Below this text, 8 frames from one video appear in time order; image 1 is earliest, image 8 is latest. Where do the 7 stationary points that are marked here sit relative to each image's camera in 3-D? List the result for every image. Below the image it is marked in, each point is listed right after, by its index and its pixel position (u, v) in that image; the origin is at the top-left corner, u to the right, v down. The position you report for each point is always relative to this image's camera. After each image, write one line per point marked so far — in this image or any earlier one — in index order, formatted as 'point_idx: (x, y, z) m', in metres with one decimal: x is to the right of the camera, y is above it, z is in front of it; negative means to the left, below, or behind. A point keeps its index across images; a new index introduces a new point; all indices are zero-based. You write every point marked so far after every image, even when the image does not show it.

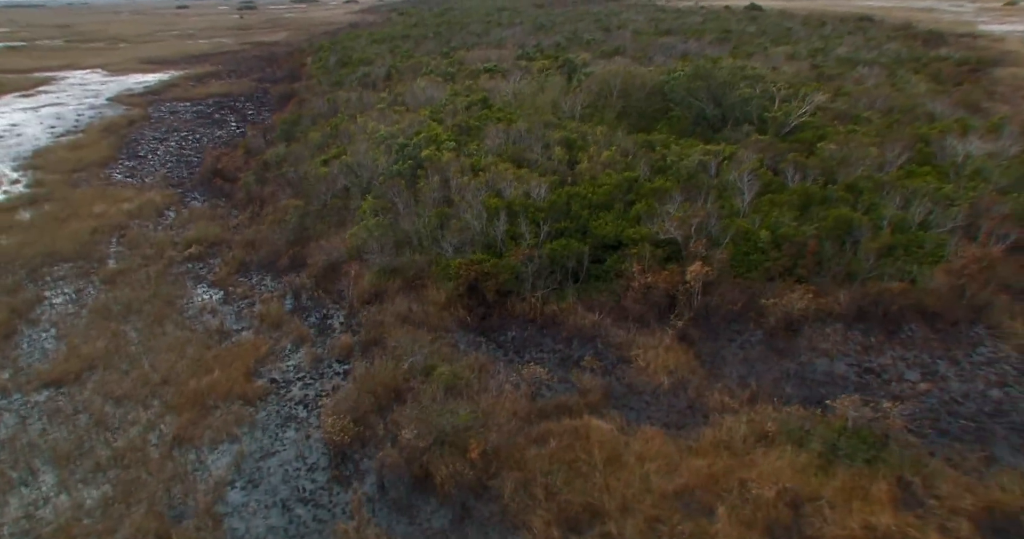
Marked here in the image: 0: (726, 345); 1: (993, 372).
0: (+3.2, -1.2, +8.9) m
1: (+6.6, -1.4, +8.2) m
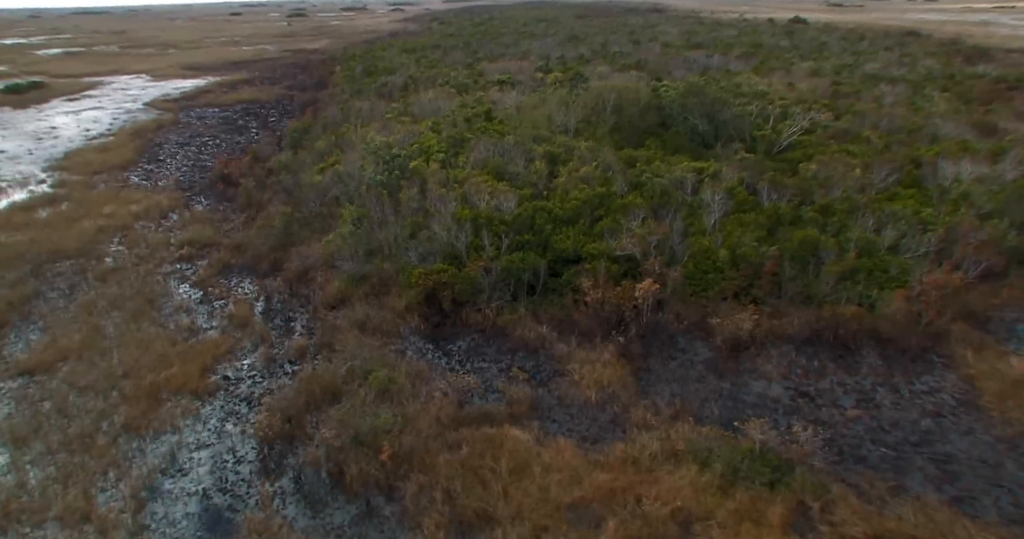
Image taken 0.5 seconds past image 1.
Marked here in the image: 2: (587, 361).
0: (+2.3, -1.4, +9.0) m
1: (+5.7, -1.8, +8.1) m
2: (+1.1, -1.4, +9.0) m
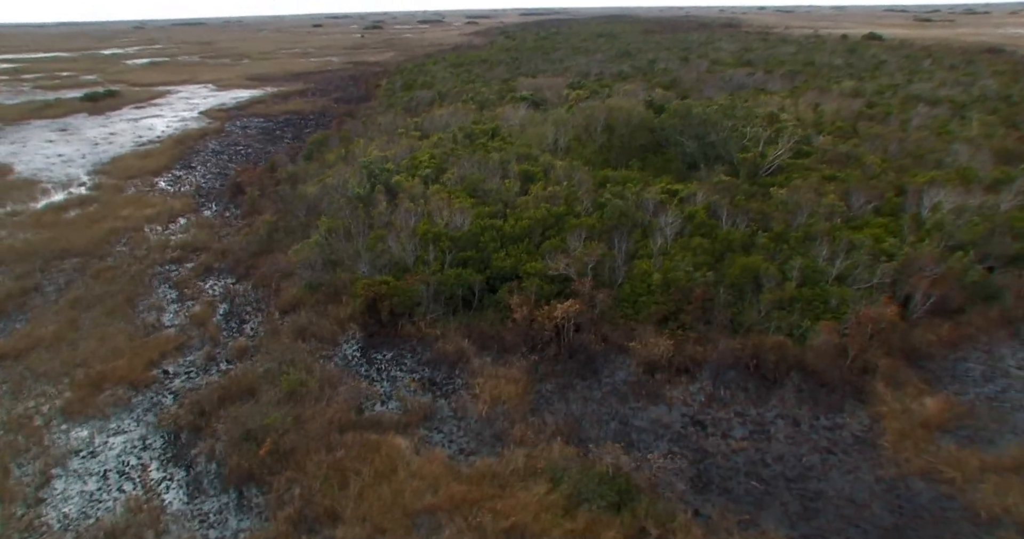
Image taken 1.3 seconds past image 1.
0: (+0.9, -1.8, +9.2) m
1: (+4.2, -2.2, +7.9) m
2: (-0.3, -1.7, +9.2) m
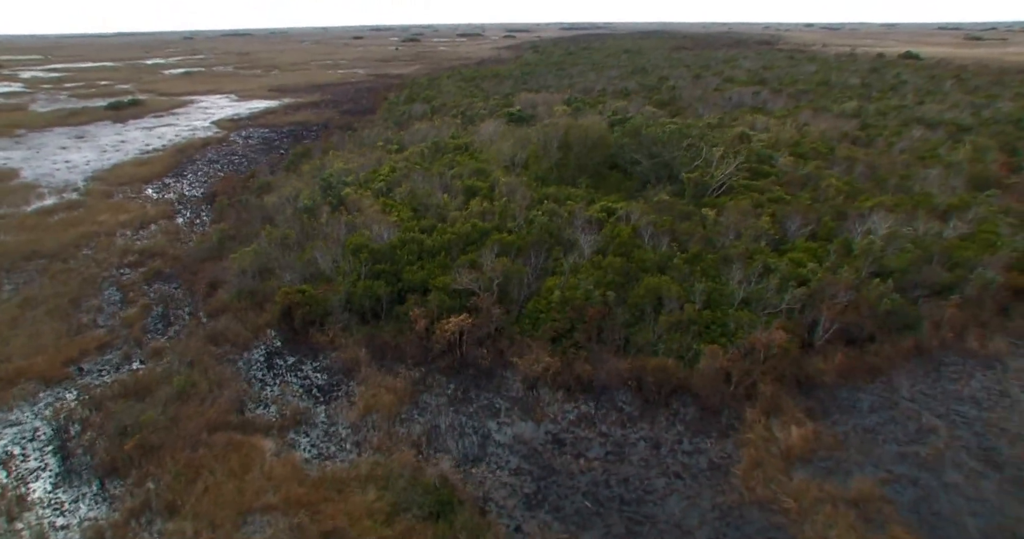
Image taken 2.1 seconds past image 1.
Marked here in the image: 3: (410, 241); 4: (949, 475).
0: (-1.0, -2.0, +9.3) m
1: (+2.2, -2.6, +7.9) m
2: (-2.2, -1.9, +9.5) m
3: (-2.1, +0.6, +12.4) m
4: (+5.6, -2.6, +7.4) m
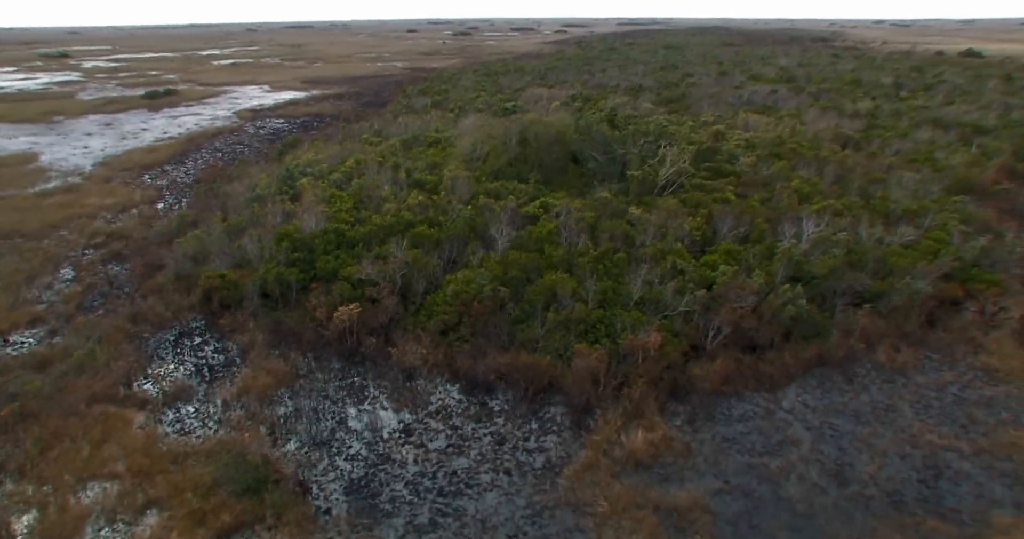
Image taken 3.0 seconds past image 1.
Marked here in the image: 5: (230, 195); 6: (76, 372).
0: (-3.0, -1.8, +9.6) m
1: (+0.1, -2.5, +7.9) m
2: (-4.2, -1.7, +9.8) m
3: (-3.8, +0.8, +12.7) m
4: (+3.4, -2.7, +7.2) m
5: (-8.3, +2.2, +17.4) m
6: (-7.1, -1.7, +9.7) m
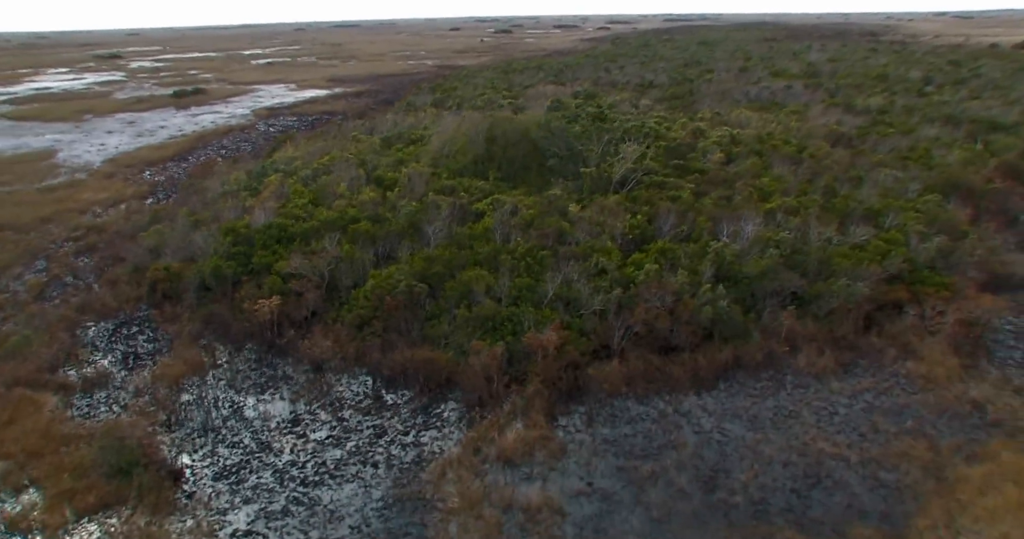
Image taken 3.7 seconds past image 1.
0: (-4.6, -1.7, +9.9) m
1: (-1.6, -2.4, +8.0) m
2: (-5.7, -1.5, +10.1) m
3: (-5.2, +1.0, +13.0) m
4: (+1.6, -2.7, +7.1) m
5: (-9.3, +2.4, +18.0) m
6: (-8.7, -1.5, +10.2) m
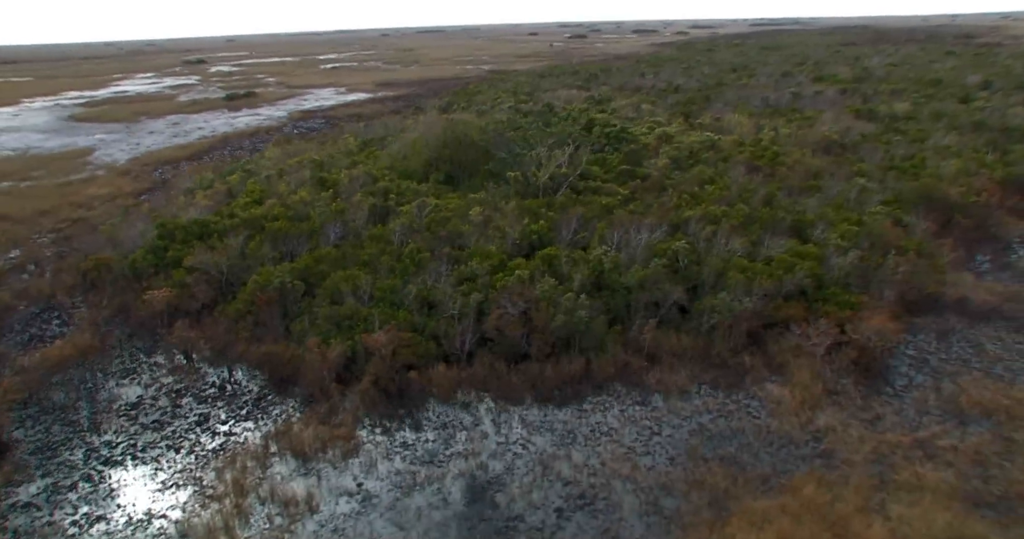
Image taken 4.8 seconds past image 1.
0: (-7.0, -1.6, +10.5) m
1: (-4.3, -2.4, +8.3) m
2: (-8.1, -1.3, +10.9) m
3: (-7.2, +1.1, +13.7) m
4: (-1.2, -2.7, +7.1) m
5: (-10.7, +2.6, +19.1) m
6: (-11.1, -1.2, +11.3) m
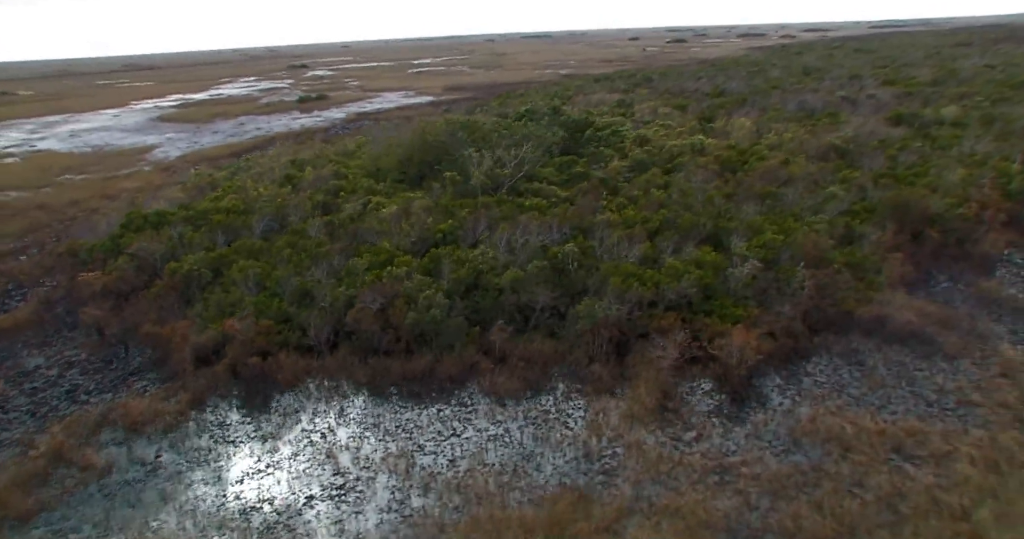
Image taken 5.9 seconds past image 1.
0: (-9.2, -1.2, +11.7) m
1: (-6.9, -2.1, +9.1) m
2: (-10.2, -0.9, +12.2) m
3: (-8.8, +1.4, +14.8) m
4: (-4.0, -2.6, +7.4) m
5: (-11.4, +3.1, +20.8) m
6: (-13.1, -0.7, +13.0) m
